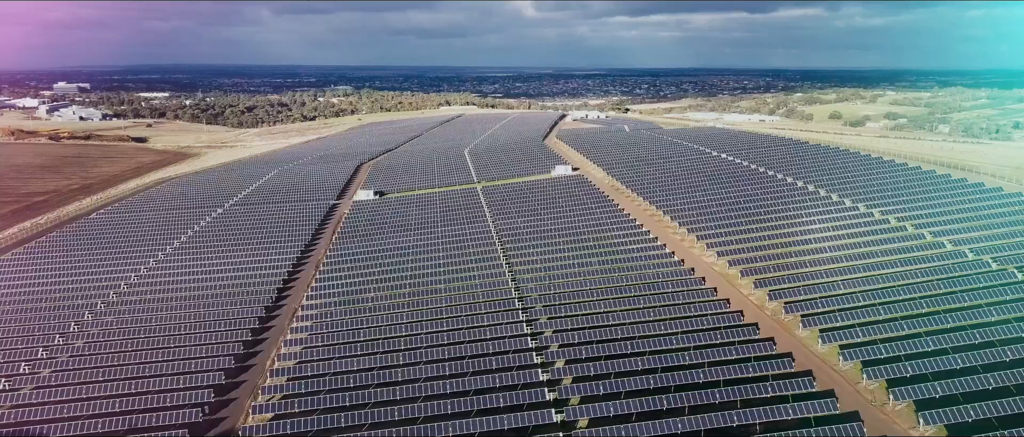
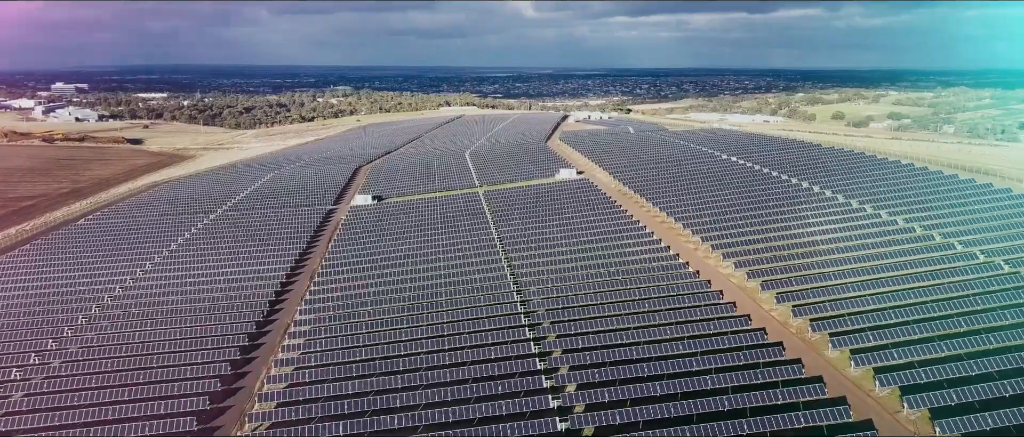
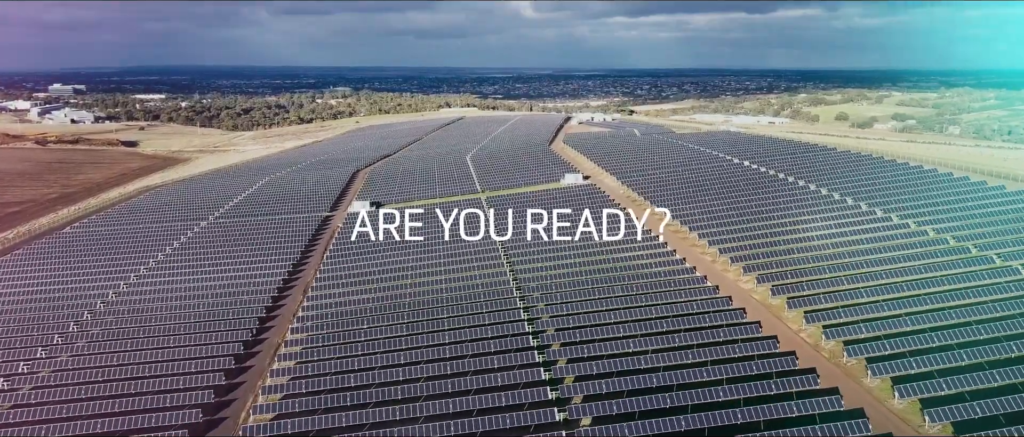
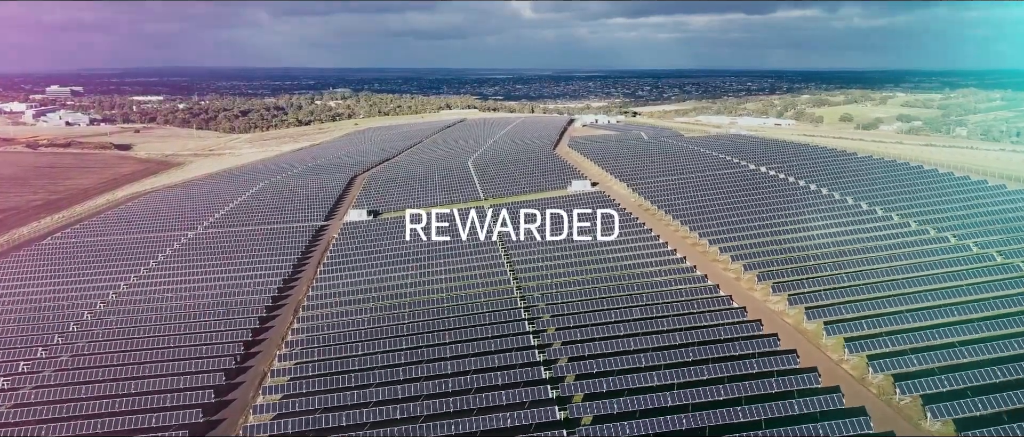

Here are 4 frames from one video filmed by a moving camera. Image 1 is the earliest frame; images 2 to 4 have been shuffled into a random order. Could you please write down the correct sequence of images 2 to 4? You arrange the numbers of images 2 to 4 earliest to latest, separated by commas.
2, 3, 4
